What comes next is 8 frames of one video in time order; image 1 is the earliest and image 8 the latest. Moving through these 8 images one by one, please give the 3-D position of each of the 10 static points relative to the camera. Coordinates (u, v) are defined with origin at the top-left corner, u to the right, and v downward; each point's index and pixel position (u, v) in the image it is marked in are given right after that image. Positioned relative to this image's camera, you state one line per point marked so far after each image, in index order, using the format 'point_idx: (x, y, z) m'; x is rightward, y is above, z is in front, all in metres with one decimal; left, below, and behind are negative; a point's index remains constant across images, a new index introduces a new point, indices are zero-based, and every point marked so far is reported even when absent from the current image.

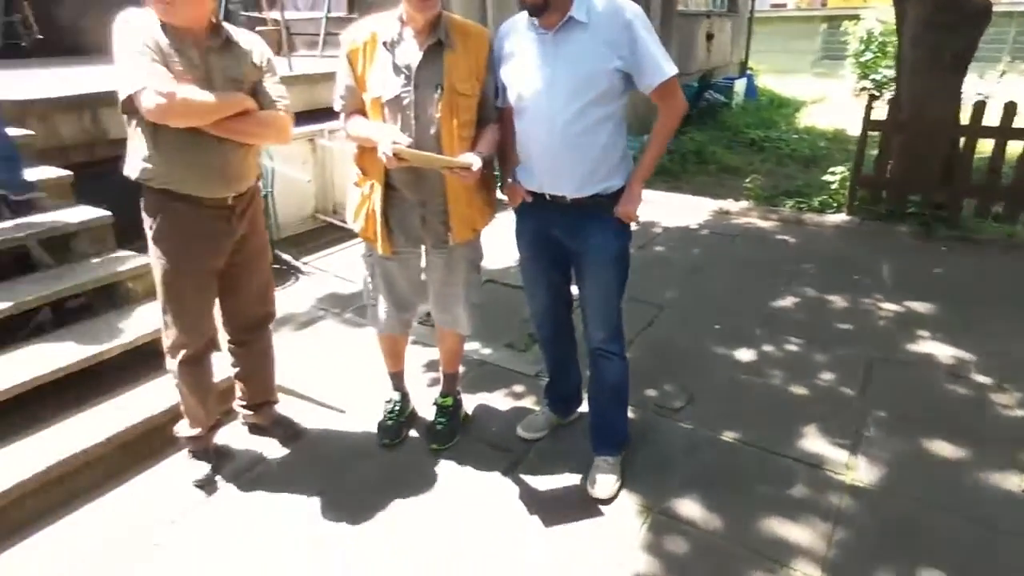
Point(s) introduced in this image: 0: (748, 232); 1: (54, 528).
0: (+1.9, +0.4, +5.6) m
1: (-1.6, -0.8, +2.5) m
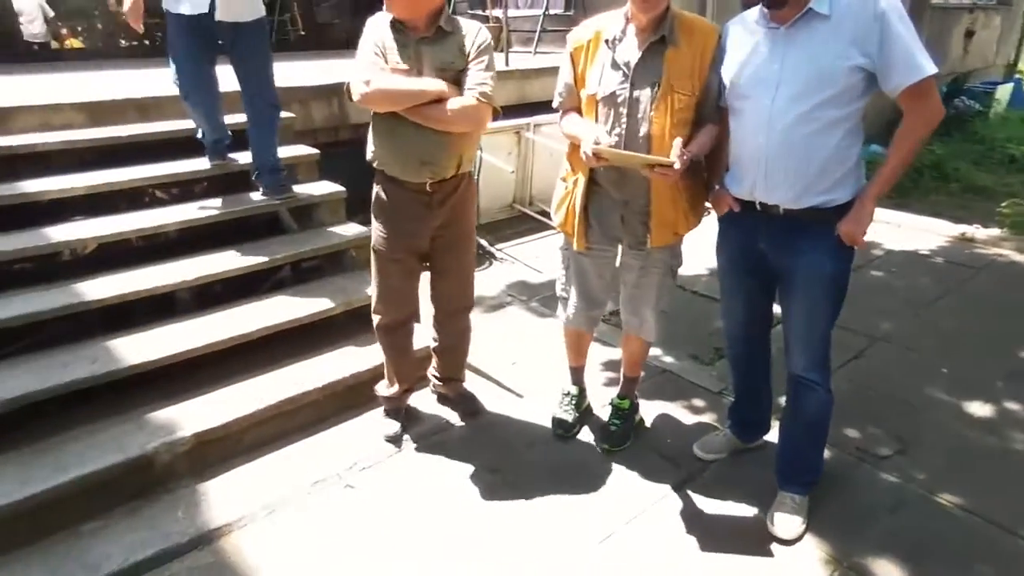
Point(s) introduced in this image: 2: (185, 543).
0: (+3.4, +0.2, +4.8) m
1: (-0.9, -0.7, +2.8) m
2: (-1.1, -0.9, +2.3) m
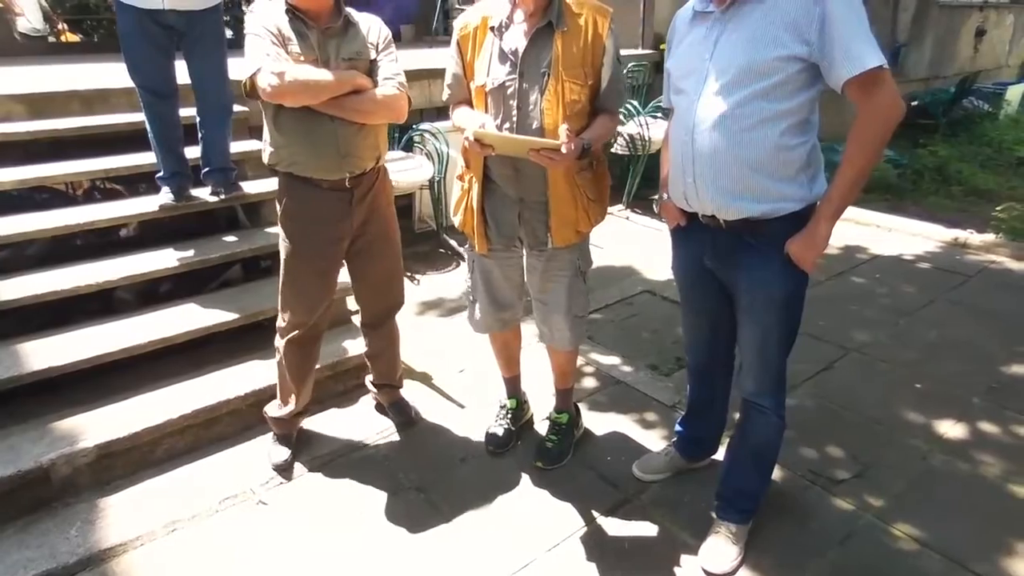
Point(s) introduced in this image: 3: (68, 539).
0: (+3.1, +0.1, +4.6) m
1: (-1.2, -0.7, +2.6) m
2: (-1.4, -0.9, +2.2) m
3: (-1.4, -0.8, +2.3) m
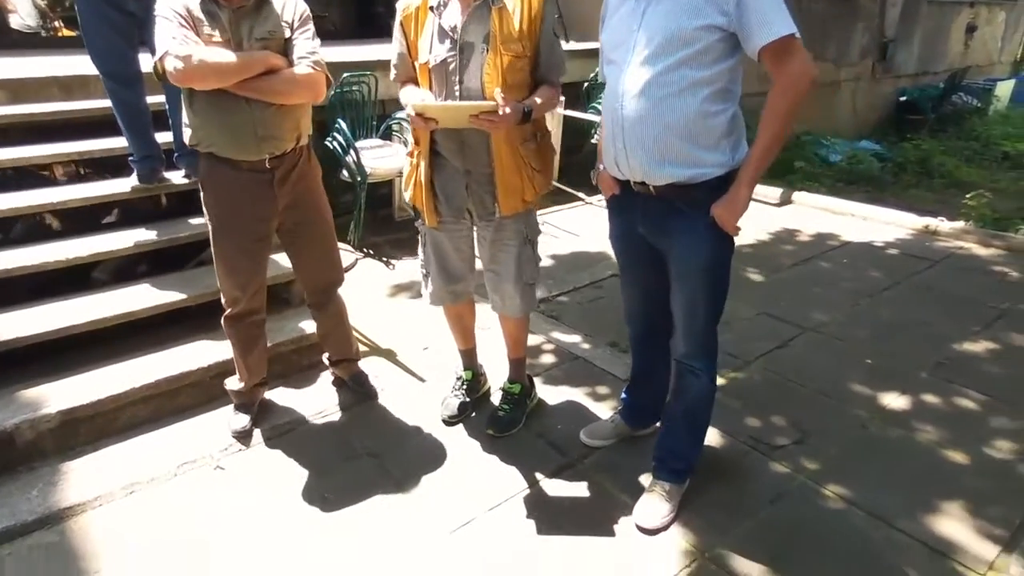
0: (+3.0, +0.2, +4.7) m
1: (-1.4, -0.6, +2.7) m
2: (-1.6, -0.8, +2.3) m
3: (-1.6, -0.7, +2.3) m
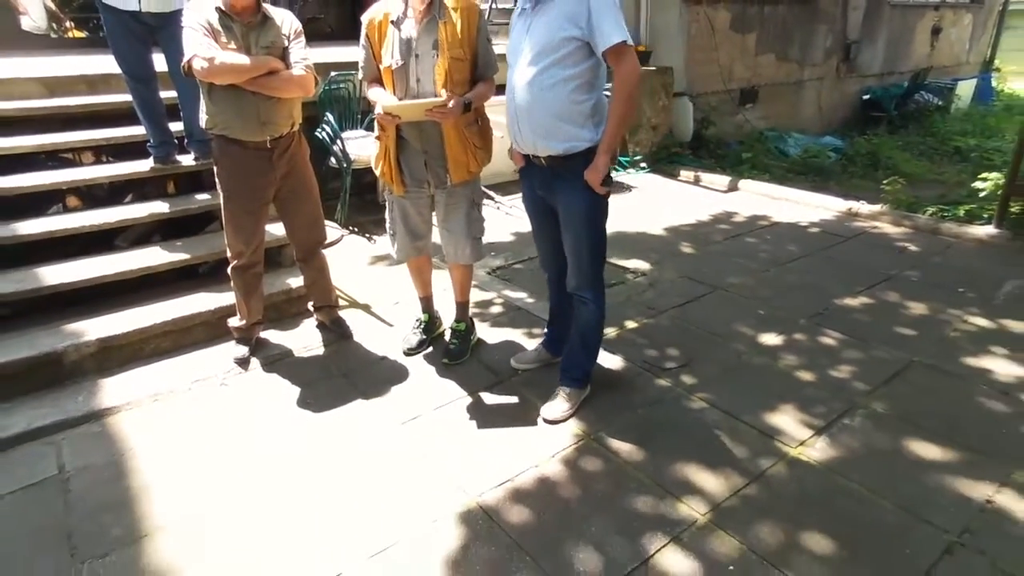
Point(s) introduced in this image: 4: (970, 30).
0: (+2.7, +0.4, +5.3) m
1: (-1.7, -0.4, +3.4) m
2: (-1.8, -0.5, +2.9) m
3: (-1.9, -0.5, +3.0) m
4: (+9.3, +5.2, +14.1) m
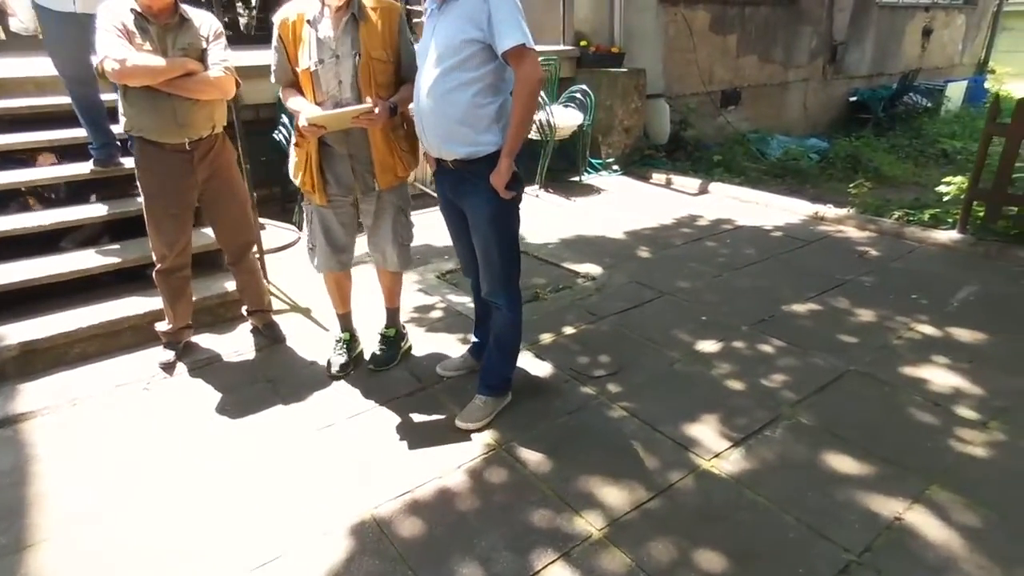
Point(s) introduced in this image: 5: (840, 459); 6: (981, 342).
0: (+2.4, +0.4, +5.2) m
1: (-2.0, -0.4, +3.3) m
2: (-2.2, -0.6, +2.9) m
3: (-2.2, -0.5, +3.0) m
4: (+9.1, +5.2, +14.0) m
5: (+1.2, -0.6, +2.6) m
6: (+2.4, -0.3, +3.5) m
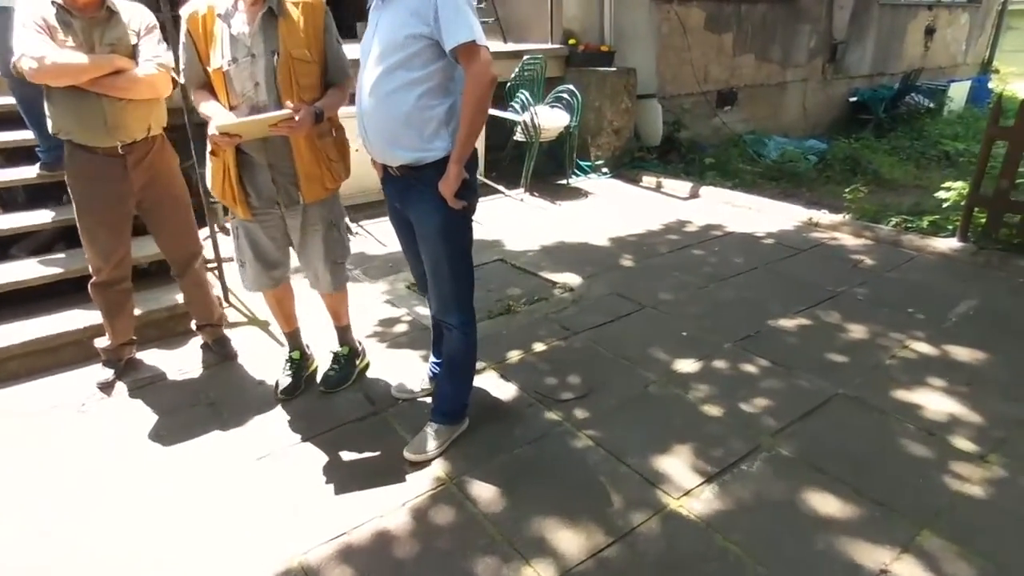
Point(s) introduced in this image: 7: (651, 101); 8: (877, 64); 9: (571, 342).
0: (+2.2, +0.3, +5.0) m
1: (-2.2, -0.4, +3.1) m
2: (-2.3, -0.6, +2.7) m
3: (-2.4, -0.6, +2.8) m
4: (+9.0, +5.1, +13.7) m
5: (+1.0, -0.7, +2.3) m
6: (+2.2, -0.4, +3.3) m
7: (+1.6, +2.1, +7.9) m
8: (+6.2, +3.8, +11.8) m
9: (+0.3, -0.3, +3.5) m
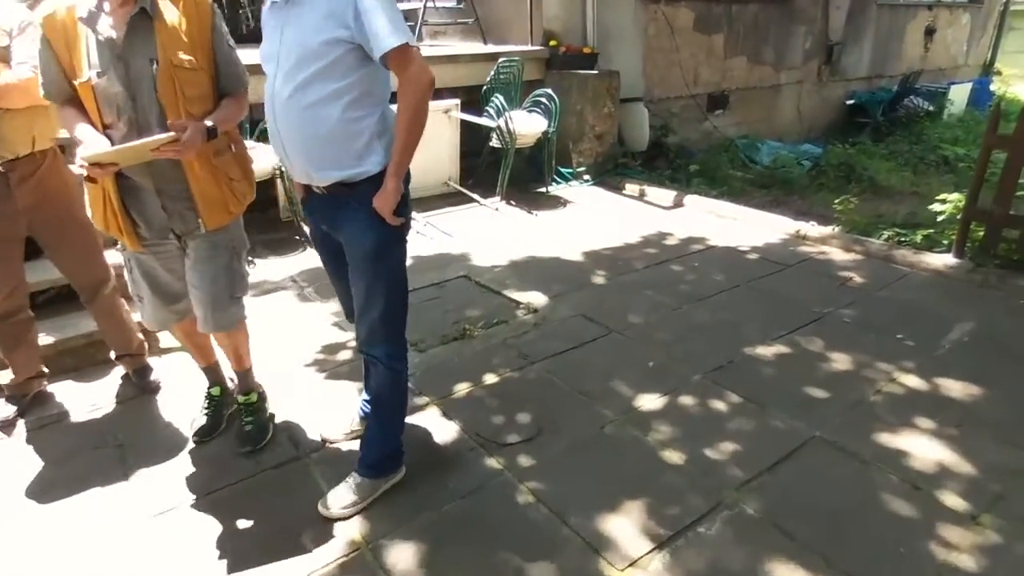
0: (+2.0, +0.2, +4.7) m
1: (-2.4, -0.6, +2.8) m
2: (-2.6, -0.7, +2.4) m
3: (-2.6, -0.7, +2.5) m
4: (+8.8, +4.9, +13.4) m
5: (+0.8, -0.8, +2.0) m
6: (+2.0, -0.5, +3.0) m
7: (+1.4, +2.0, +7.6) m
8: (+6.0, +3.6, +11.4) m
9: (+0.1, -0.4, +3.2) m
